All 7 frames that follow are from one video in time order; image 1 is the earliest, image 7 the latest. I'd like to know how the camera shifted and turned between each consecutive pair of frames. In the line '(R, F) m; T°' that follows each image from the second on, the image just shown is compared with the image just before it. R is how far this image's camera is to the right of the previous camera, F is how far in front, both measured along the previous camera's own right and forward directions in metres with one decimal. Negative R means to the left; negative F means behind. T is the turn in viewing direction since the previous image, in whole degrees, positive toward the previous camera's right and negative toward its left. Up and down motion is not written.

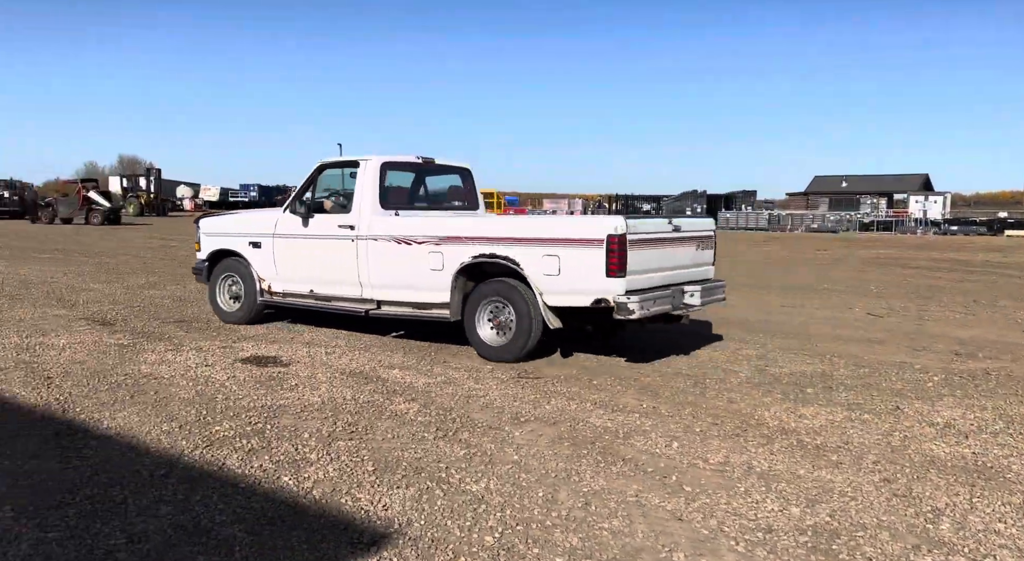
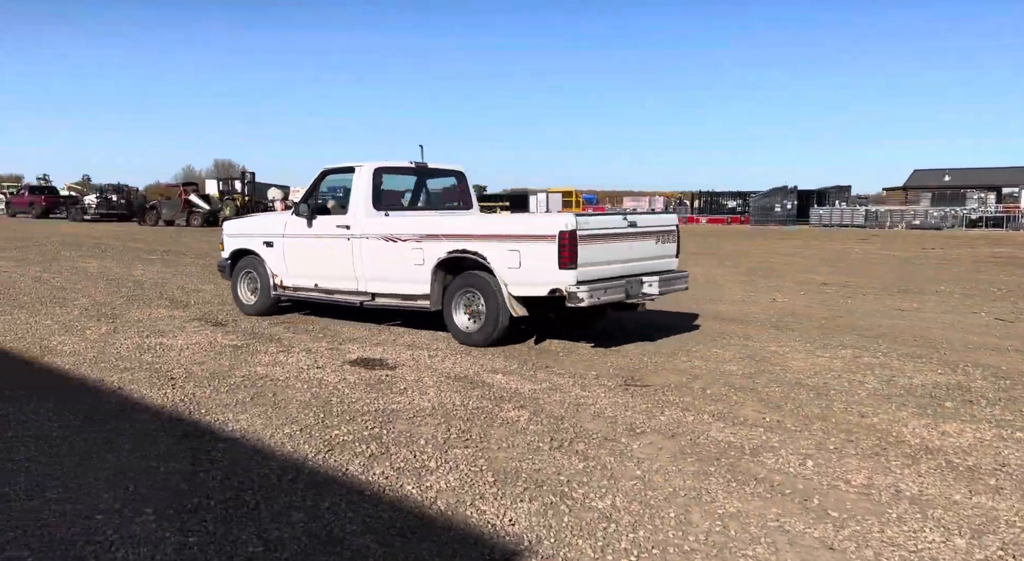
(-0.2, +0.1) m; -6°
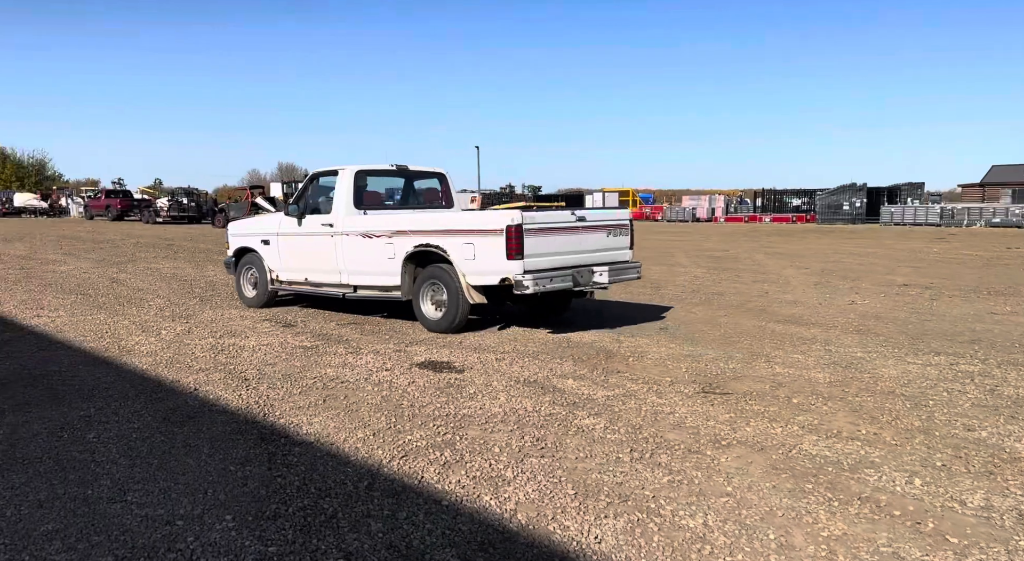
(-0.1, +0.1) m; -4°
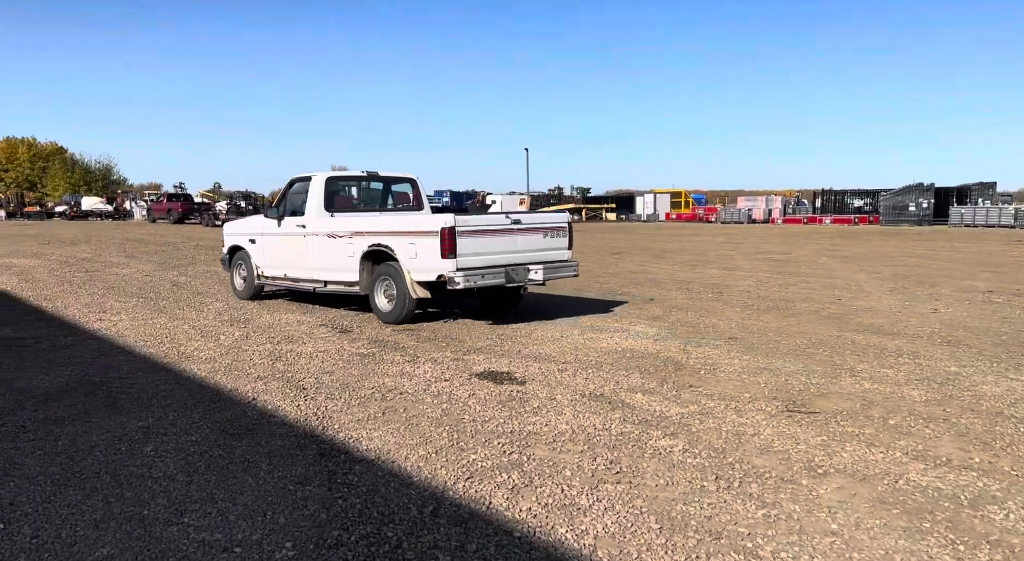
(-0.1, +0.3) m; -4°
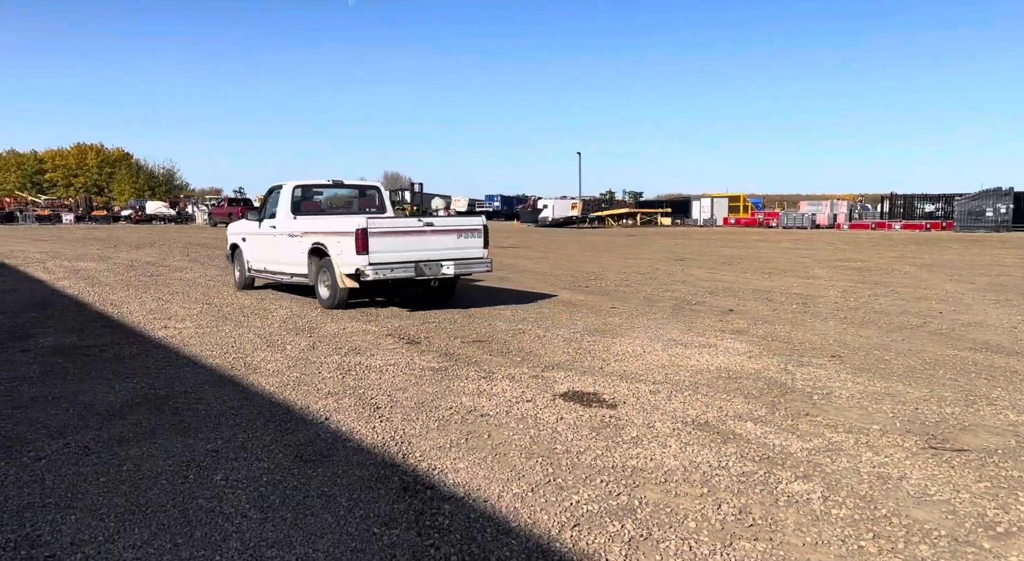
(-0.3, +0.5) m; -4°
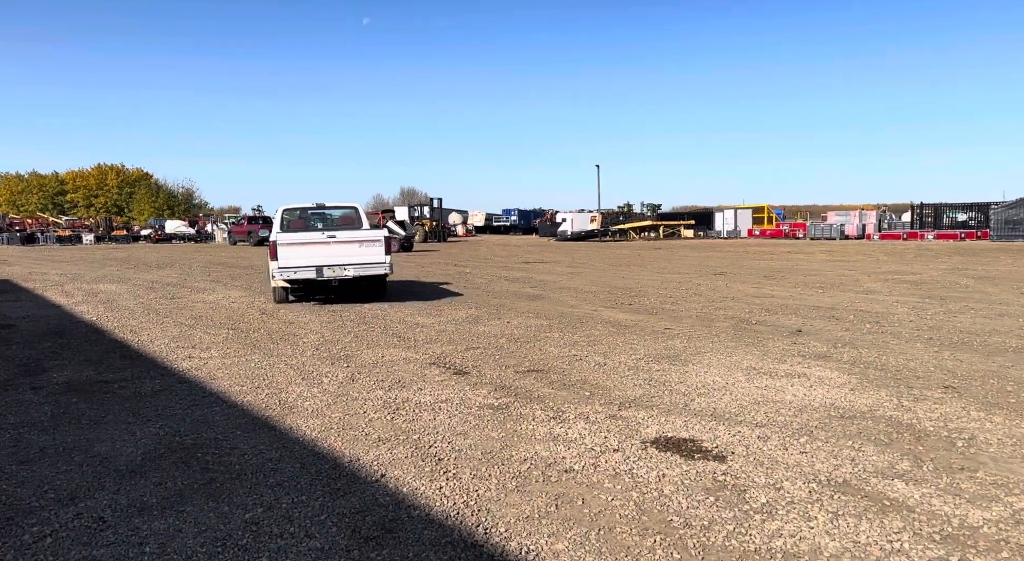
(-0.4, +0.8) m; -1°
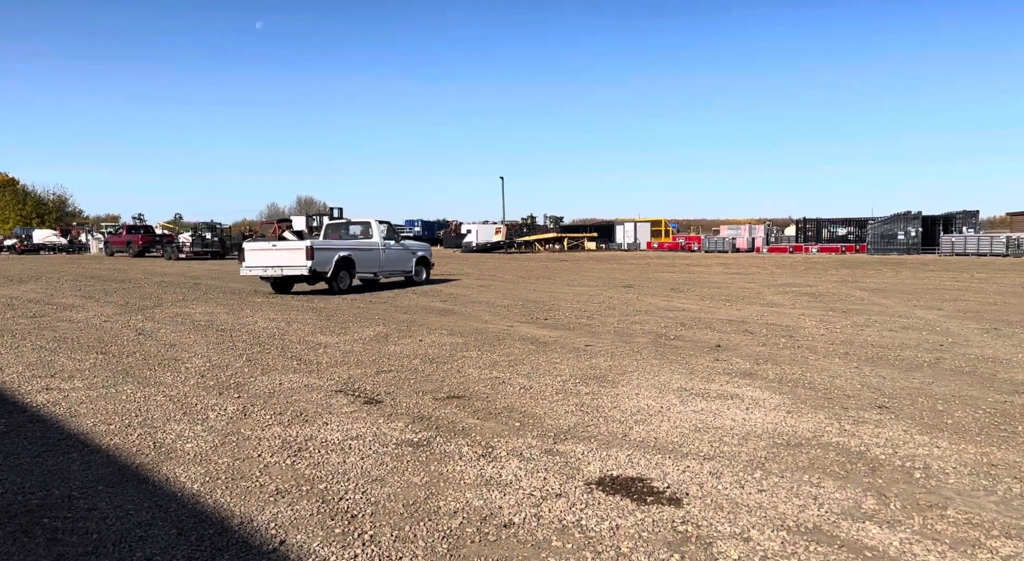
(-0.1, +0.6) m; +8°
